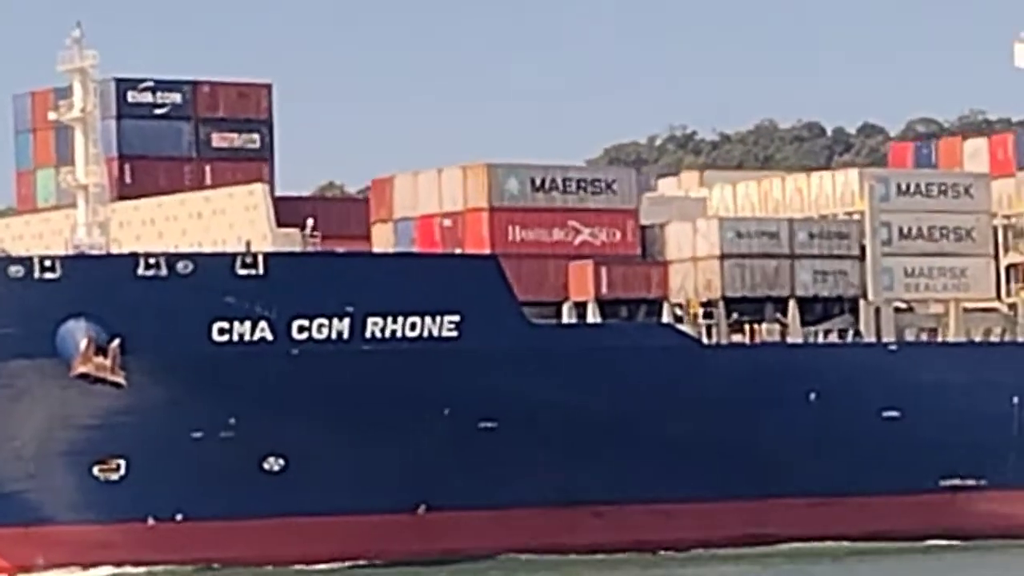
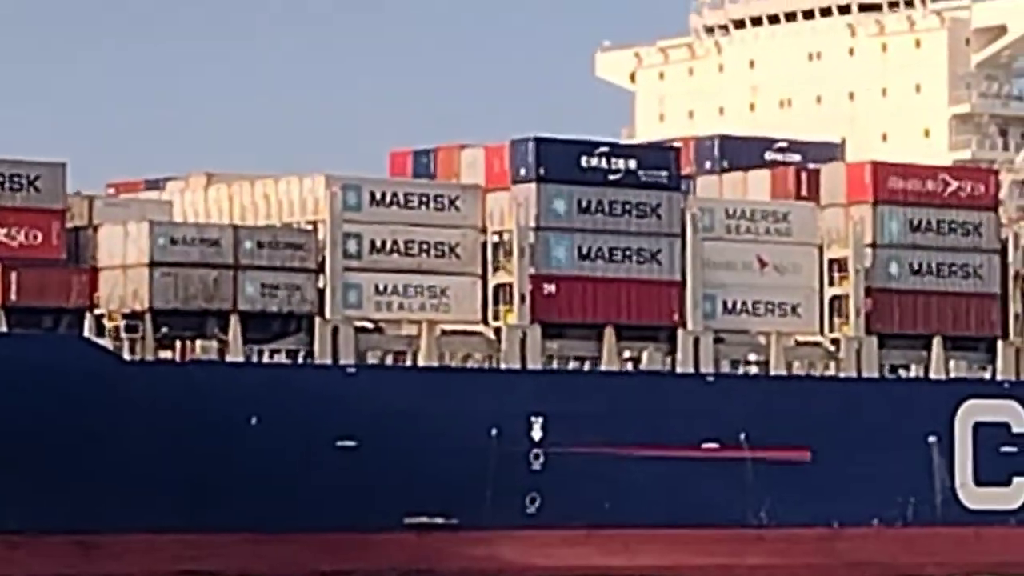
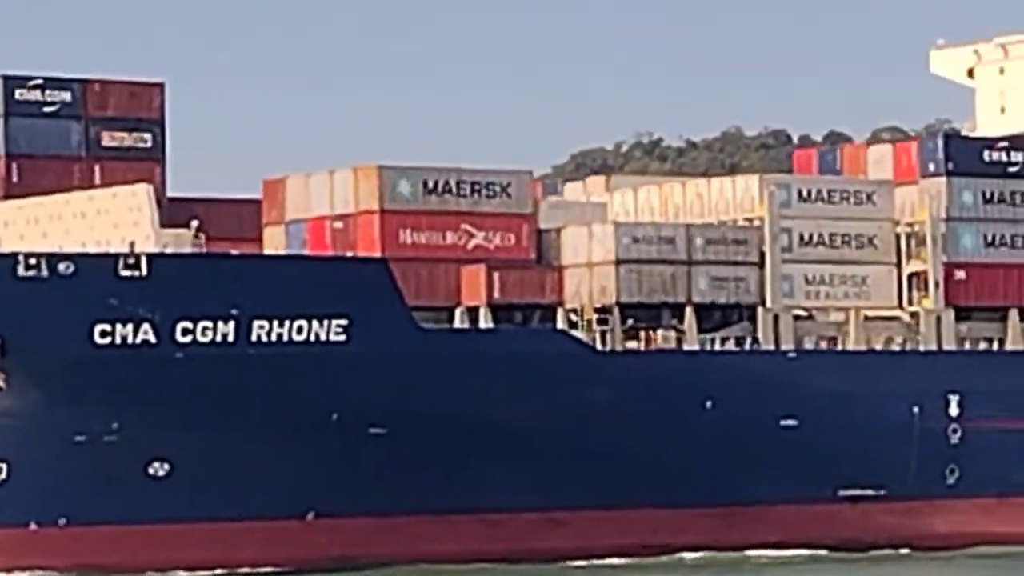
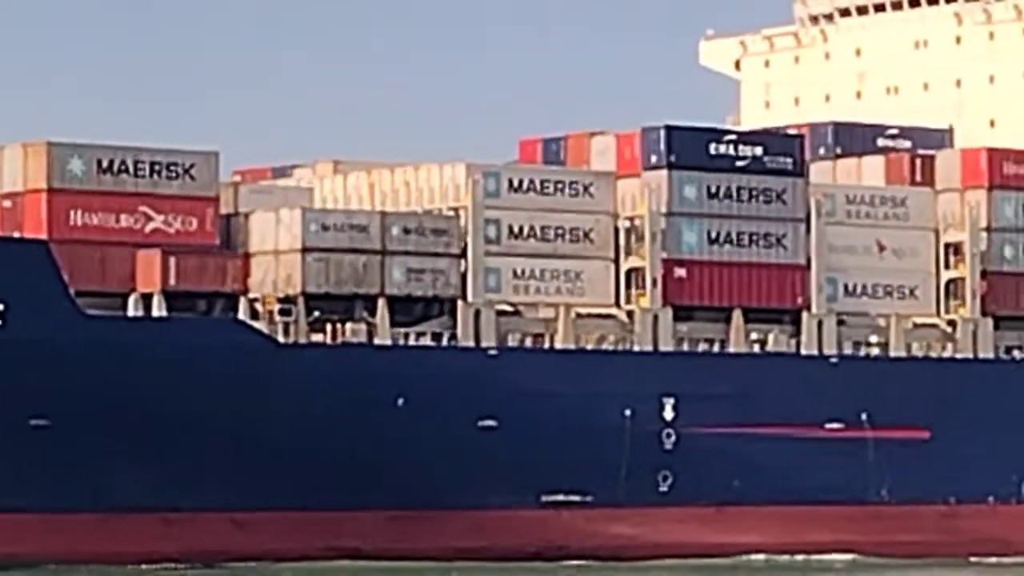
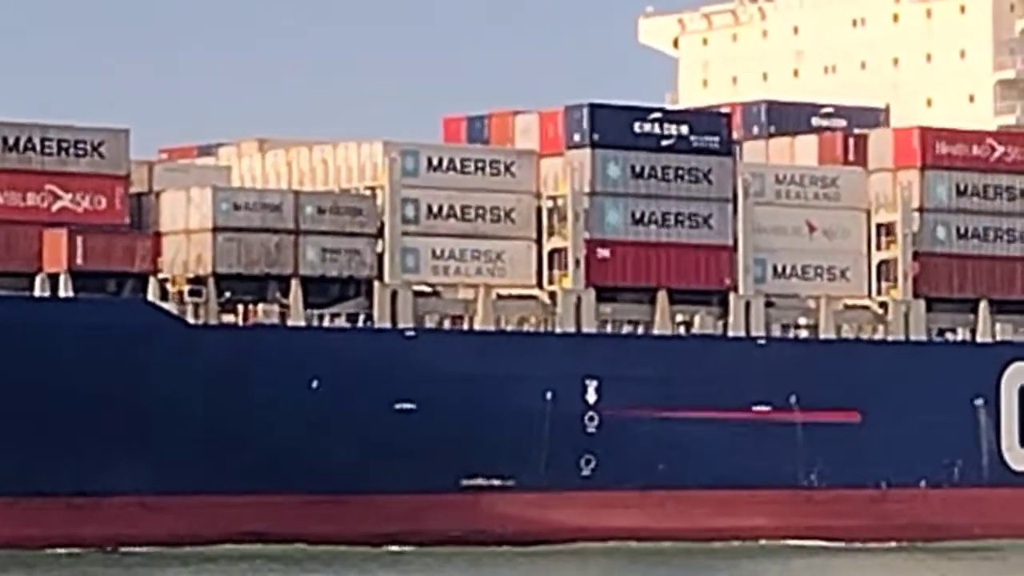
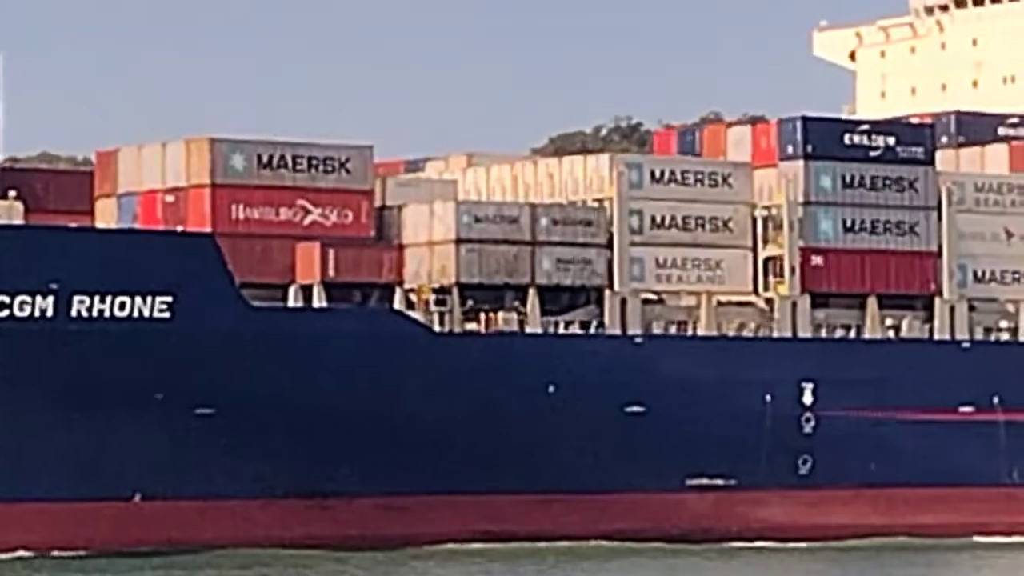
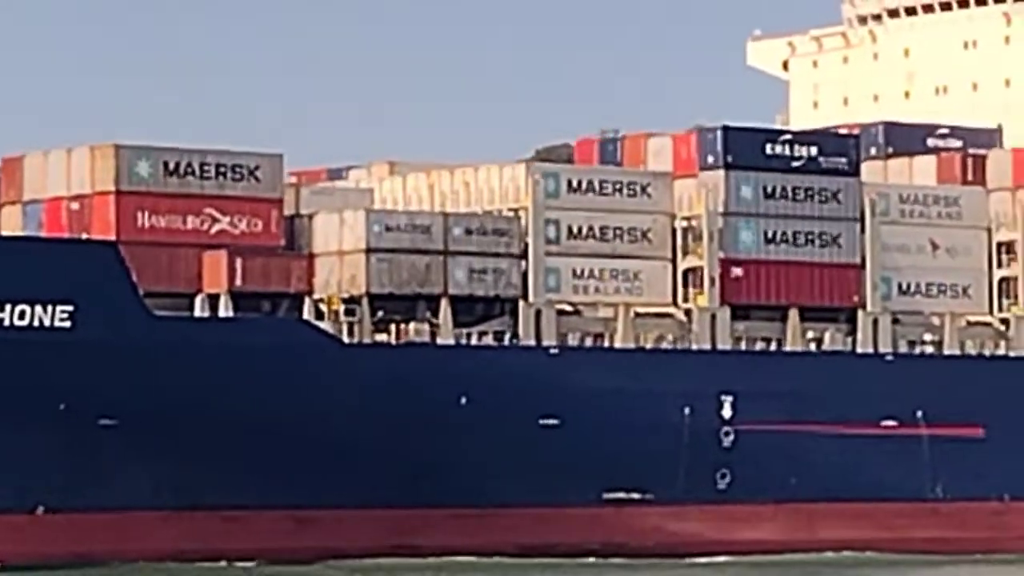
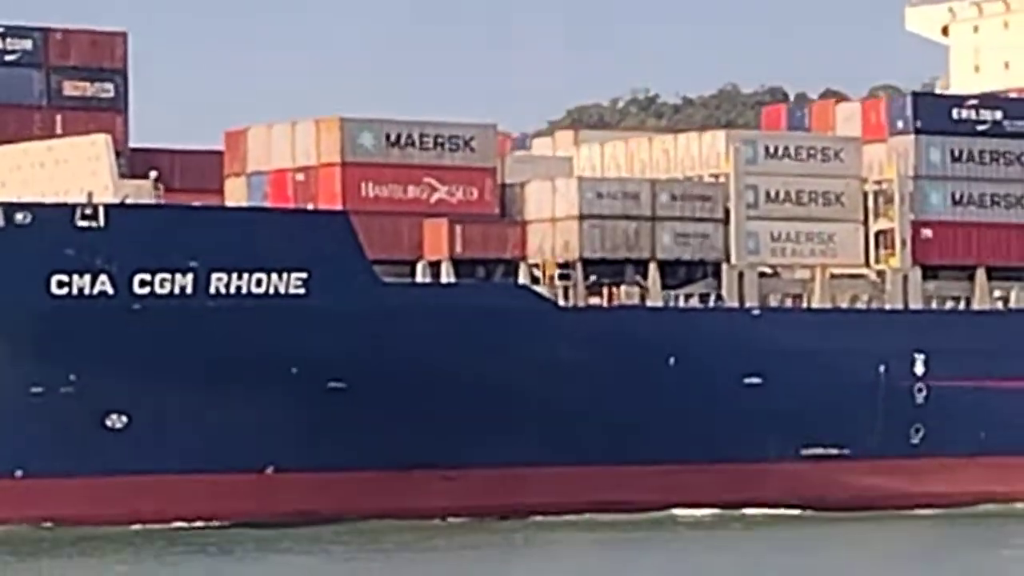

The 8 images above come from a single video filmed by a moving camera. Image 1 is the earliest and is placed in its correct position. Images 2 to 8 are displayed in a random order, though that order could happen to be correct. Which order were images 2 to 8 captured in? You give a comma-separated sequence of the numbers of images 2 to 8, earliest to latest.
3, 8, 6, 7, 4, 5, 2
